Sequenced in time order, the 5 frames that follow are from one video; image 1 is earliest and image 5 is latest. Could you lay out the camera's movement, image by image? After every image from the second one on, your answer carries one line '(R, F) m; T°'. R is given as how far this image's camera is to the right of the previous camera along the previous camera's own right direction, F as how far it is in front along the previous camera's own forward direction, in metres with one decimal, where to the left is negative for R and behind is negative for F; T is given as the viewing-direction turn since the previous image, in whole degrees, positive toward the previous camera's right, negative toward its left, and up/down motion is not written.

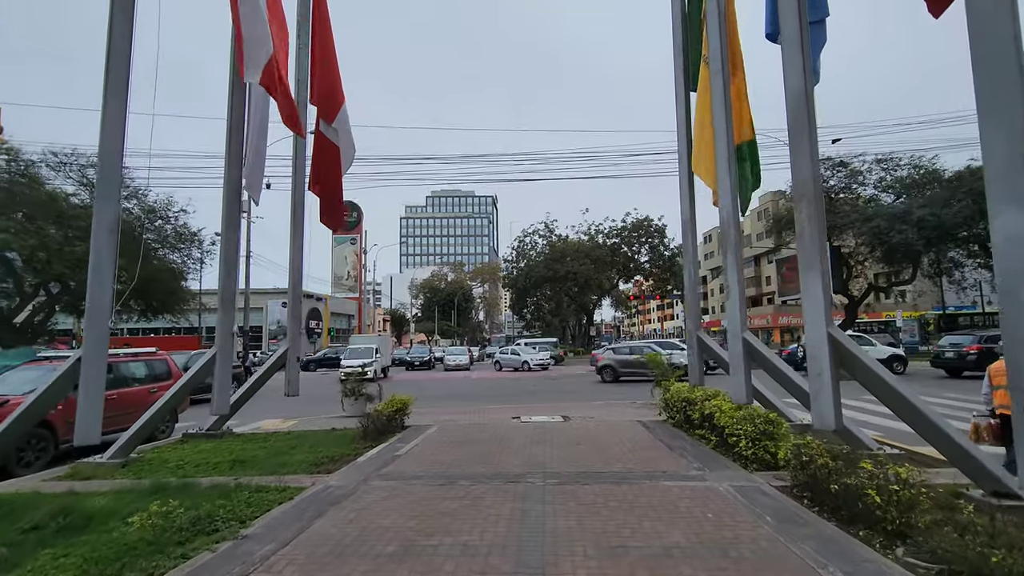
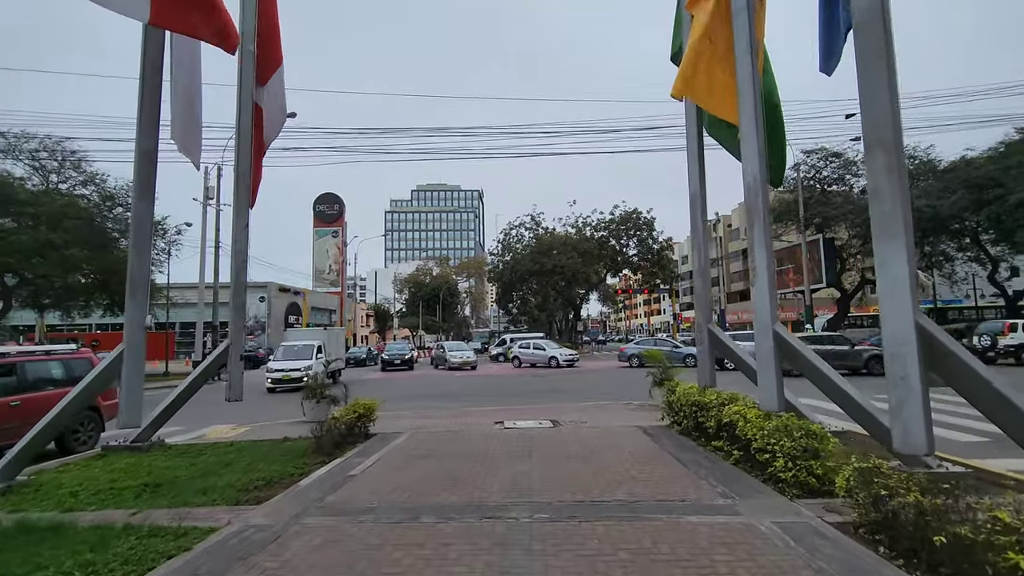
(+0.1, +2.5) m; +1°
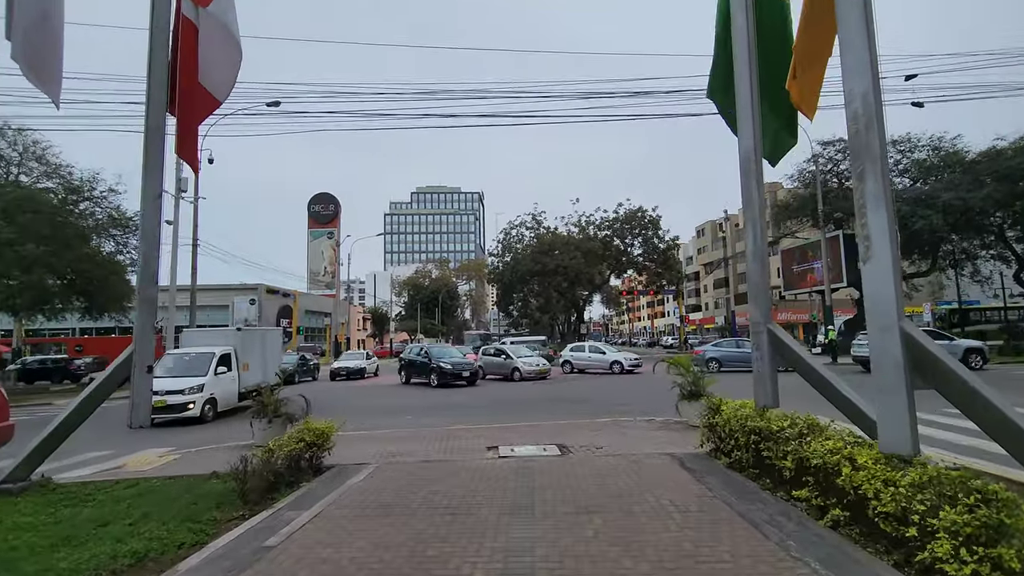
(+0.1, +3.7) m; 0°
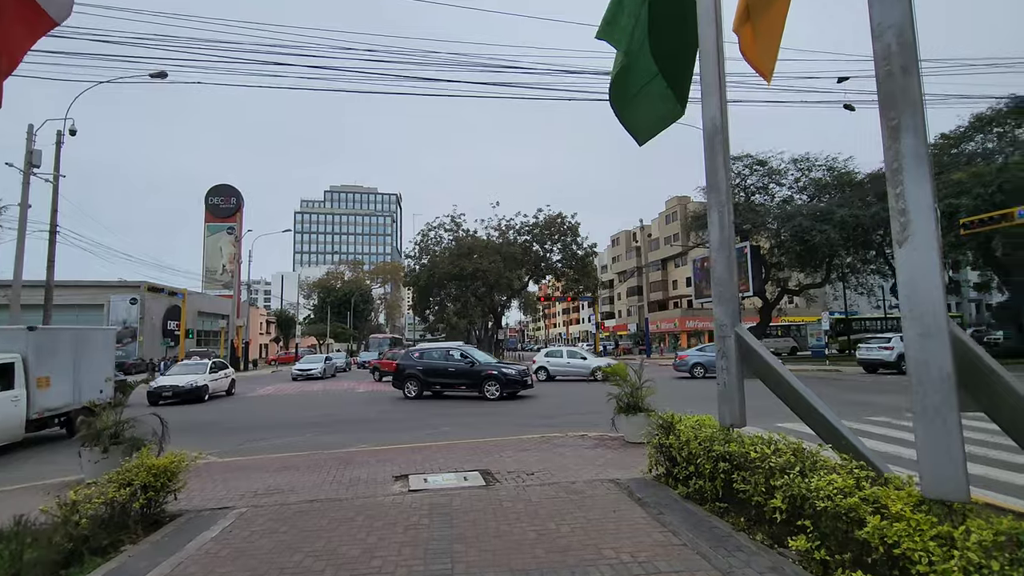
(0.0, +2.4) m; +9°
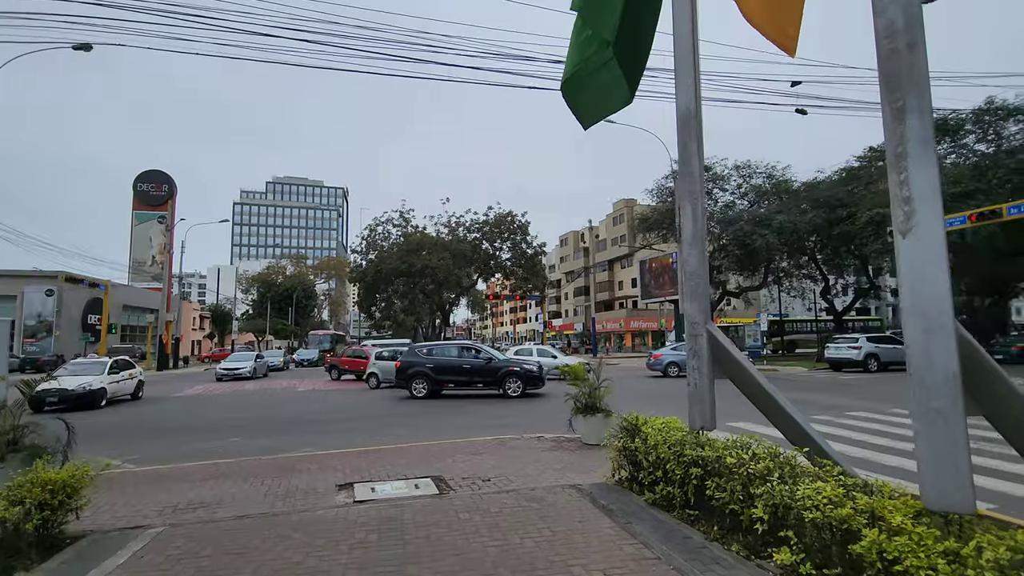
(-0.2, +0.8) m; +5°
